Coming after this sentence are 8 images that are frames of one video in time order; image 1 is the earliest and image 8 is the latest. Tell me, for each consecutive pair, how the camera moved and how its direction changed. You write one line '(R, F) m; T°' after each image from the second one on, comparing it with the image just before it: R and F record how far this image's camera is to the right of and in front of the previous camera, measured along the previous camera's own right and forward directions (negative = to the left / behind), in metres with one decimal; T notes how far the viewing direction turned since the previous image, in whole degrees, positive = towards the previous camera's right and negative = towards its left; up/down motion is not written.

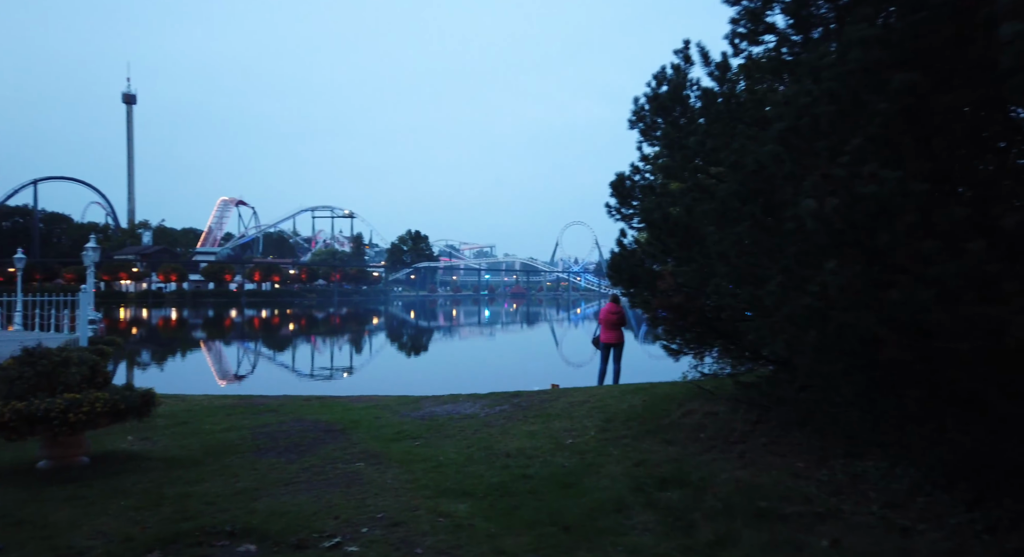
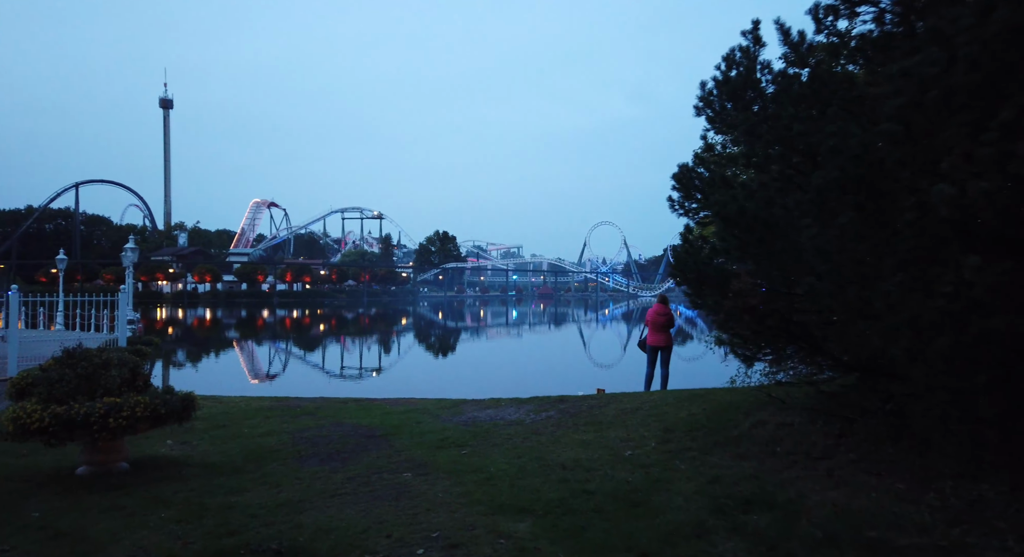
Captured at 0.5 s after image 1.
(-0.2, +0.4) m; -2°
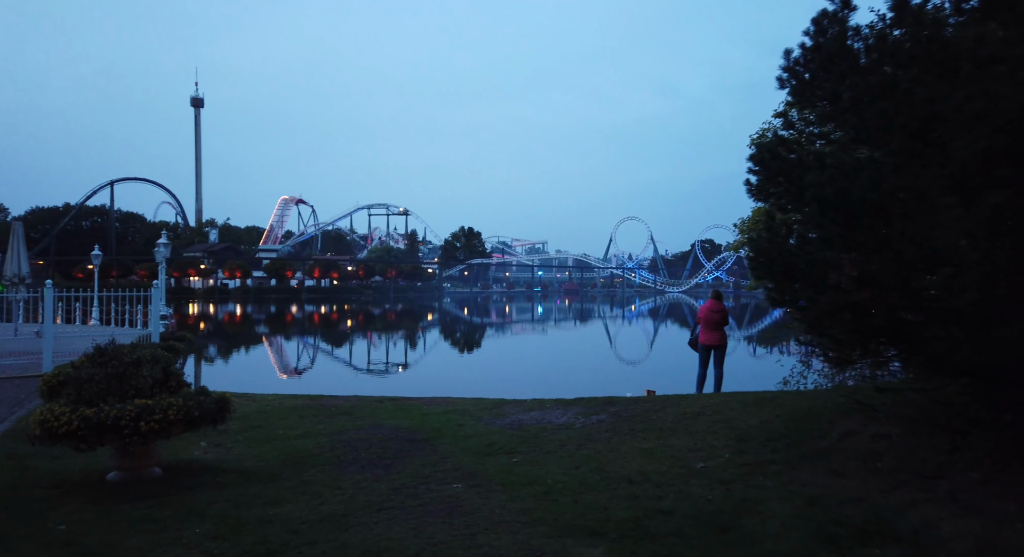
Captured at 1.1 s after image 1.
(-0.3, +0.5) m; -2°
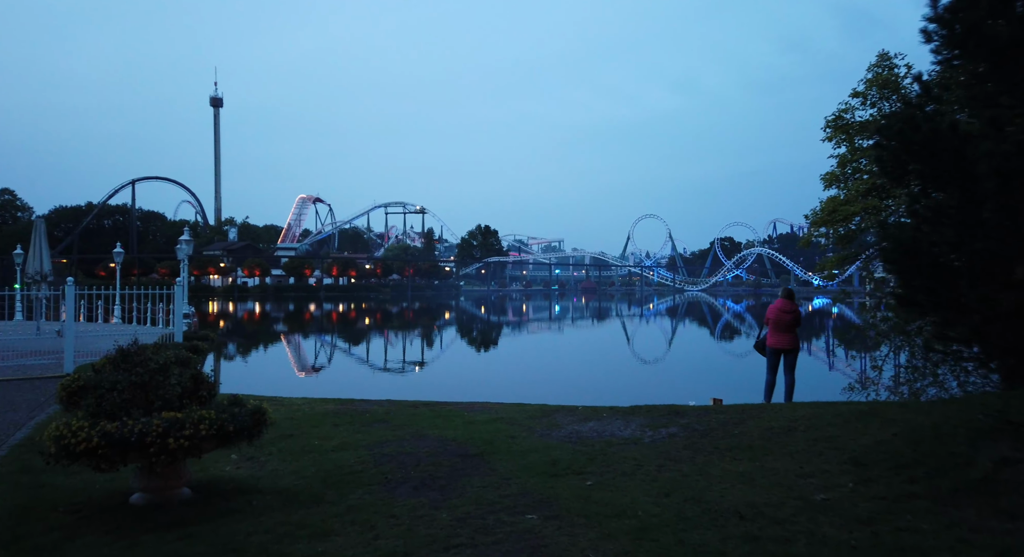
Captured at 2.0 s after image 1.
(-0.5, +0.8) m; -1°
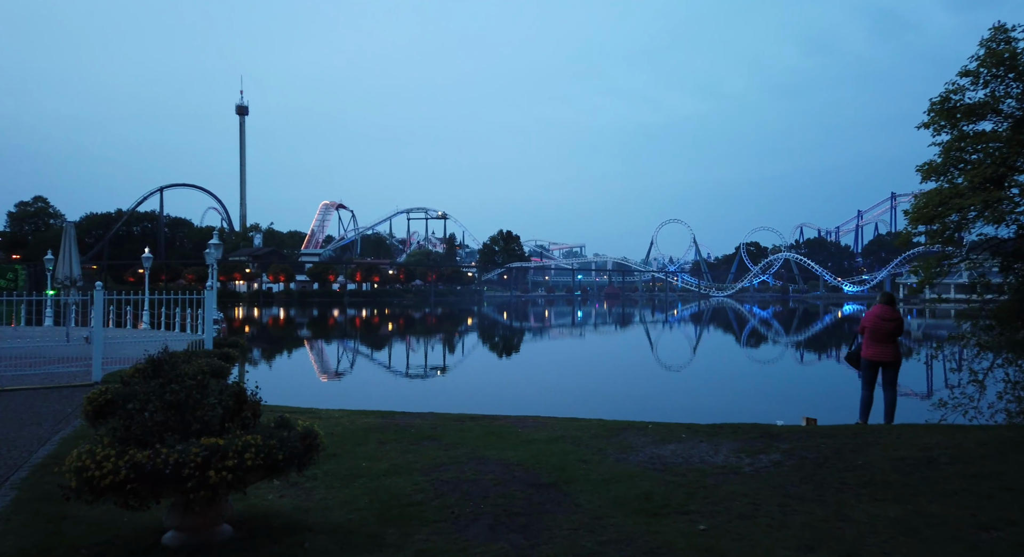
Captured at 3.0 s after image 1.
(-0.5, +0.9) m; -2°
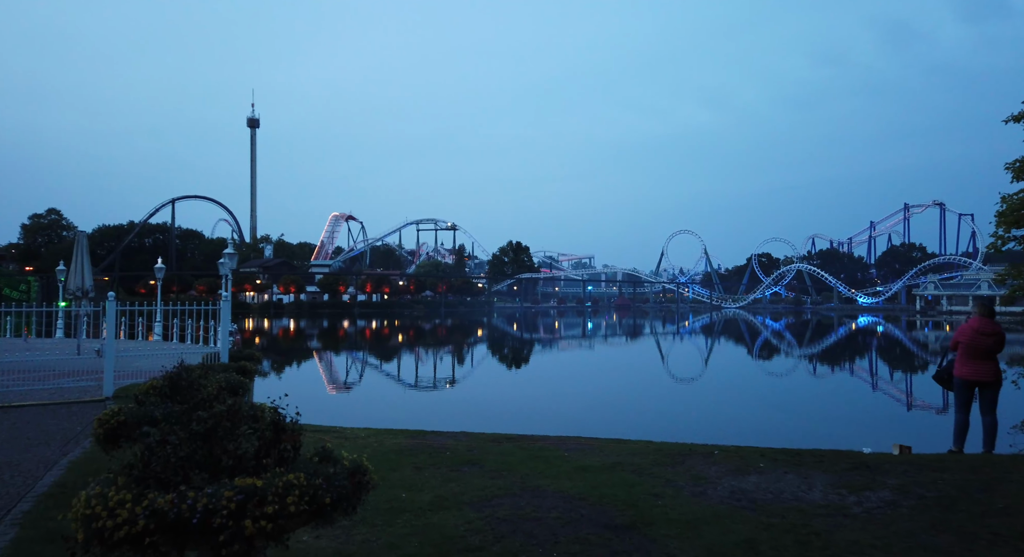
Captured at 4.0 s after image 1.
(-0.5, +0.8) m; -1°
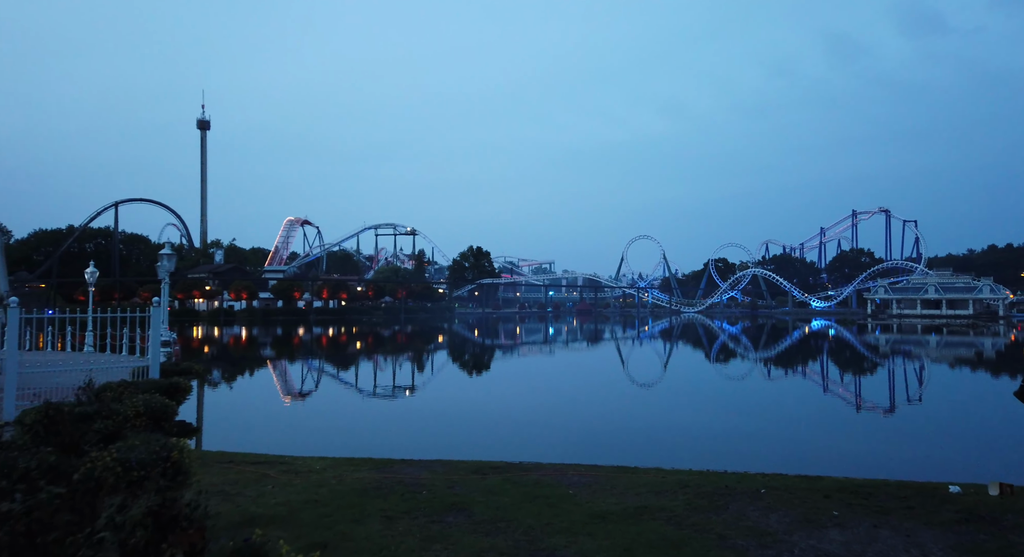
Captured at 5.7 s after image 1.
(-0.3, +1.7) m; +3°
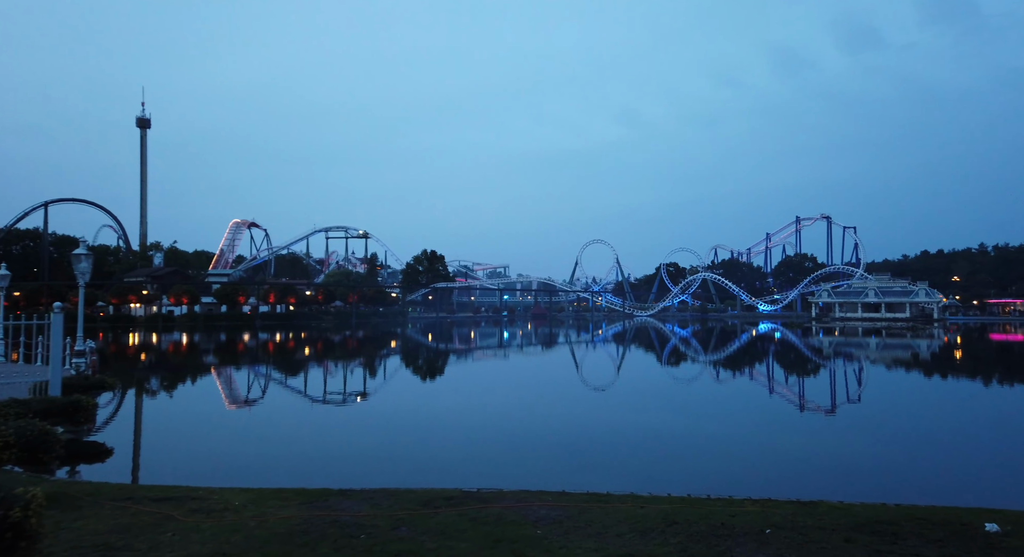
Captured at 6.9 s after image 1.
(0.0, +1.2) m; +4°
